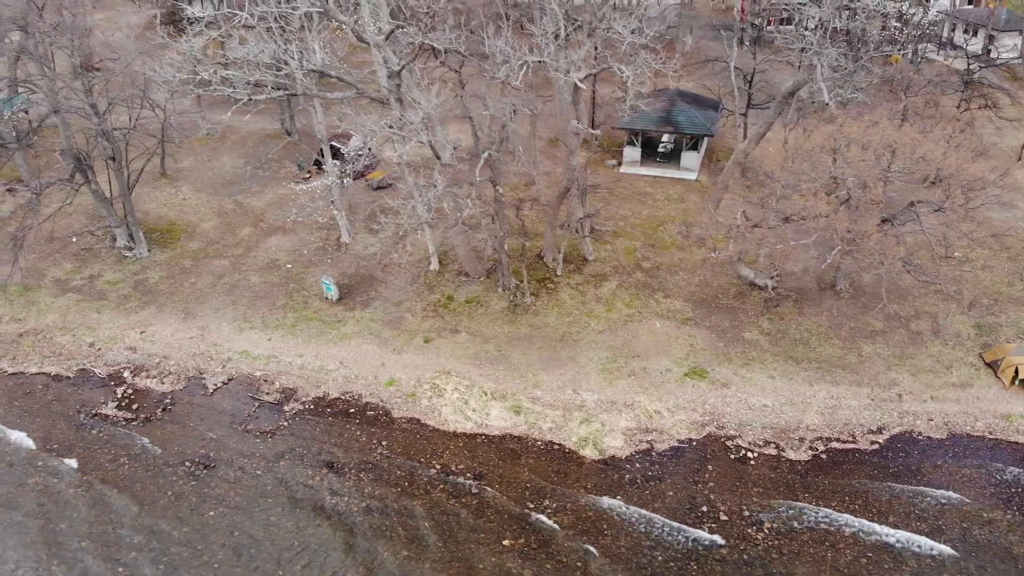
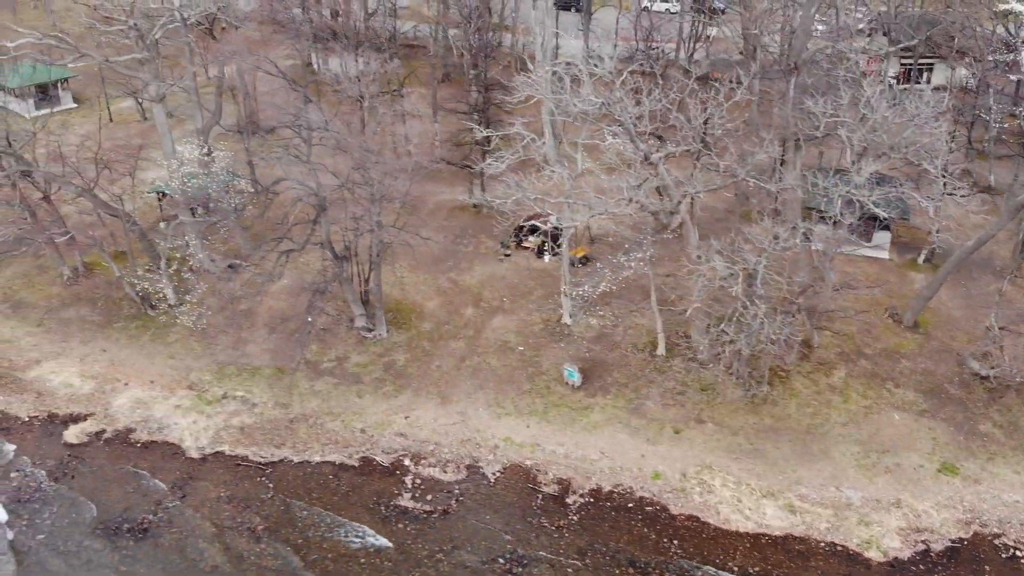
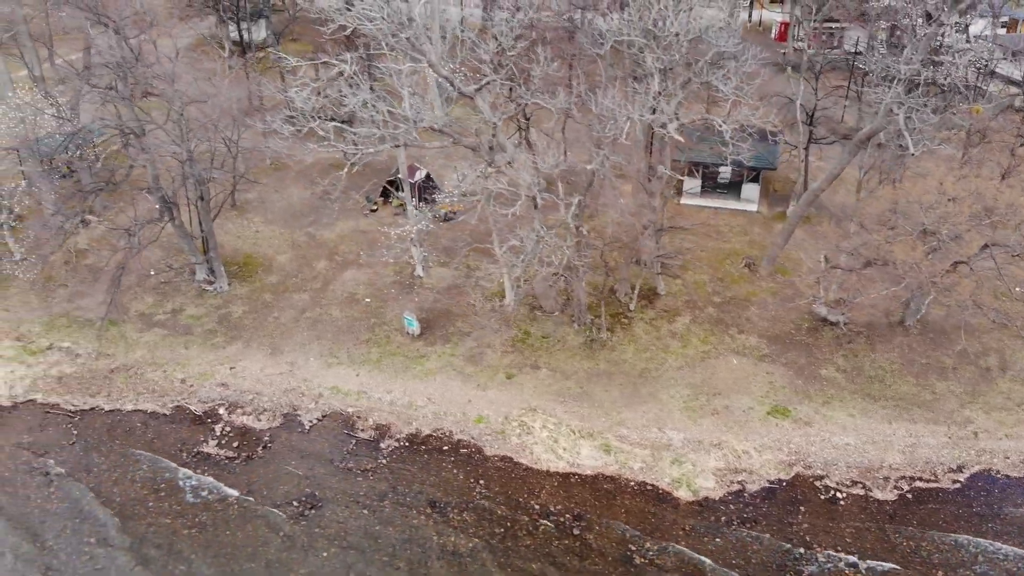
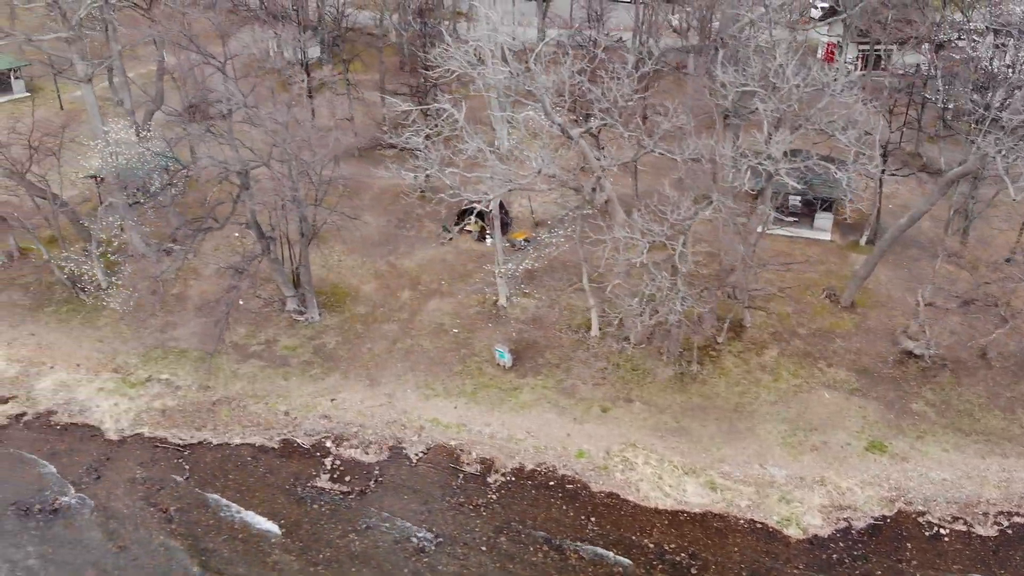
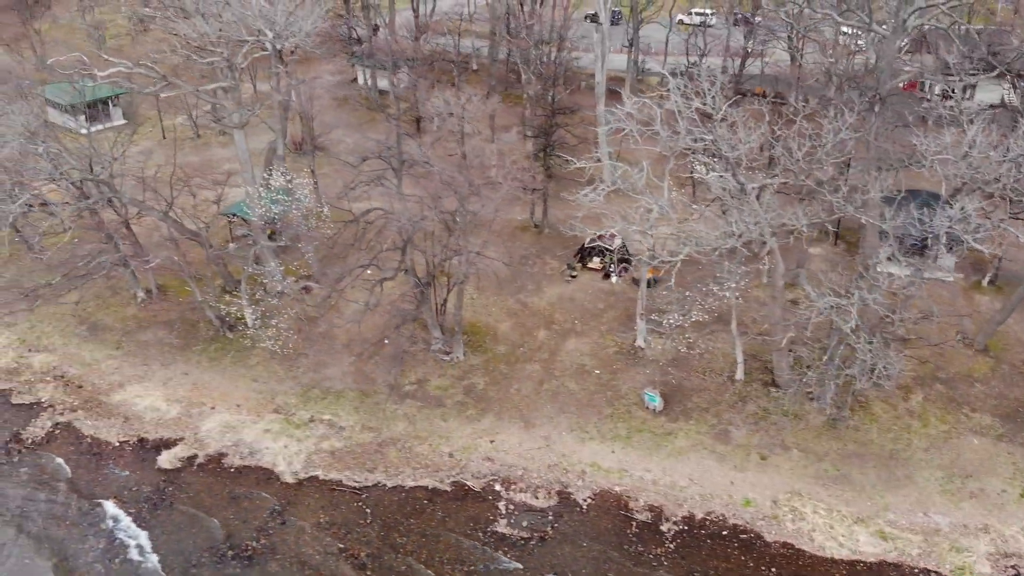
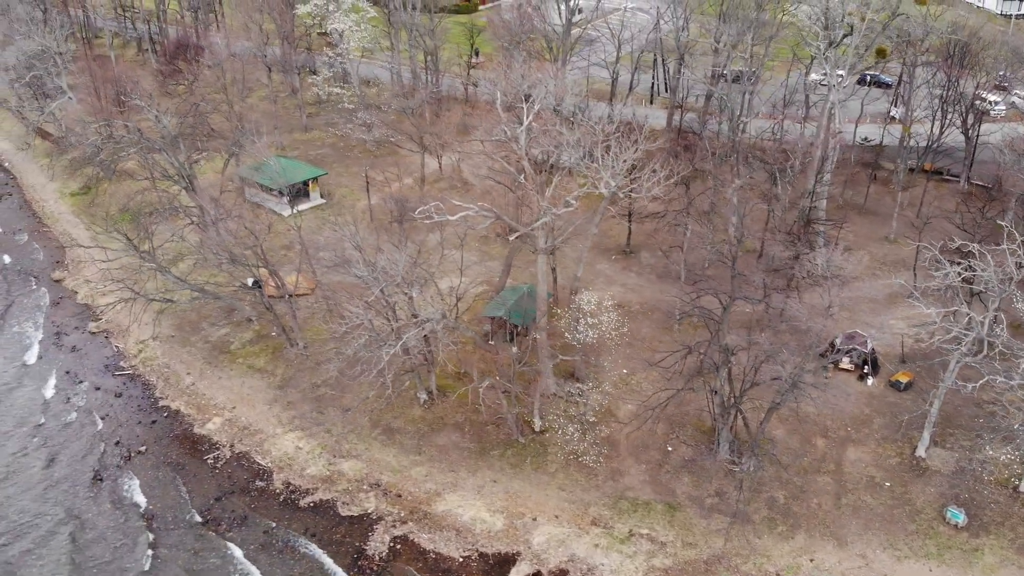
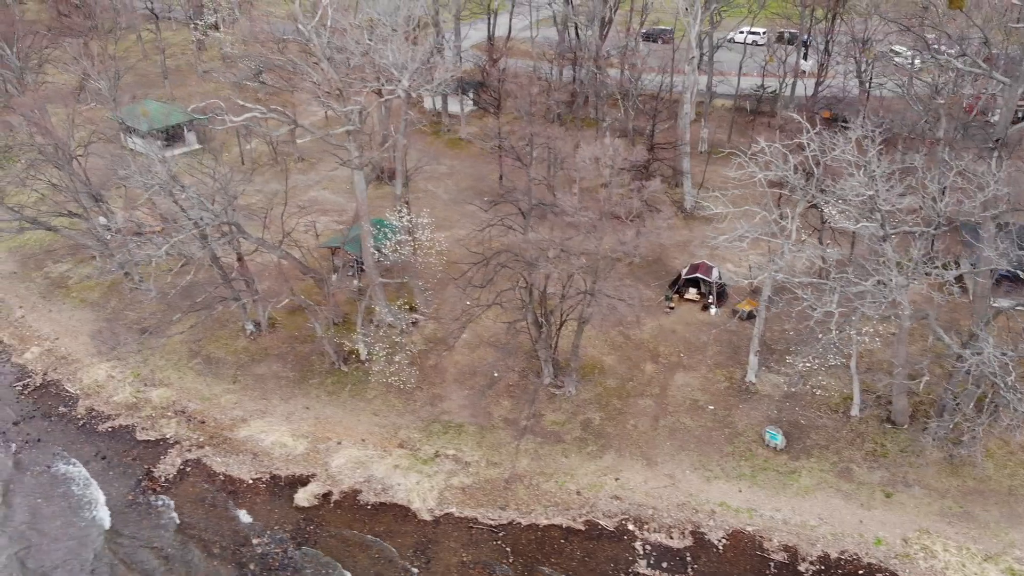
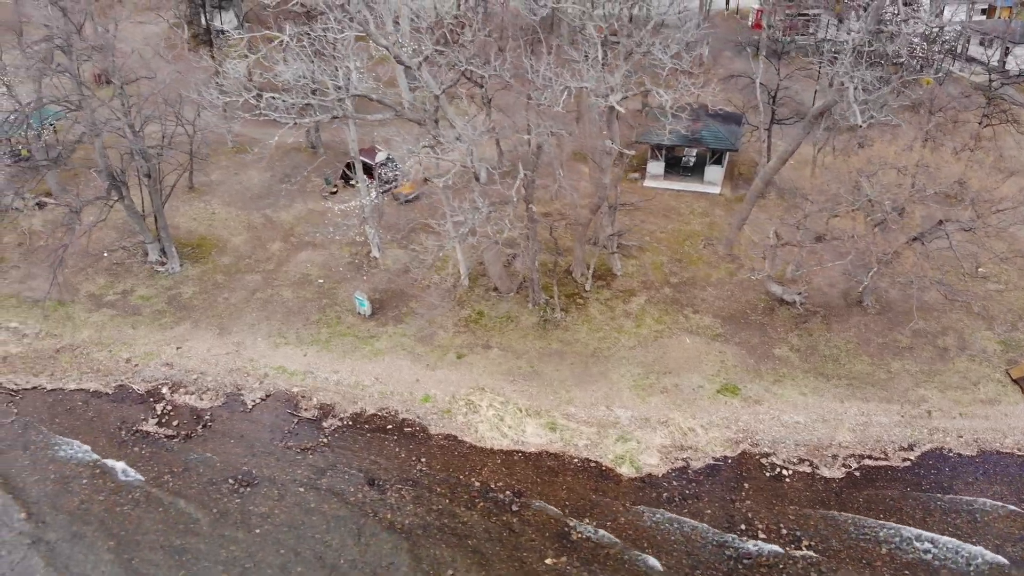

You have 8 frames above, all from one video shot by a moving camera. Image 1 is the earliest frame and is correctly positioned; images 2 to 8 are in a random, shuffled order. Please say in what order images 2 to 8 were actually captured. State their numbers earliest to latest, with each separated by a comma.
8, 3, 4, 2, 5, 7, 6
